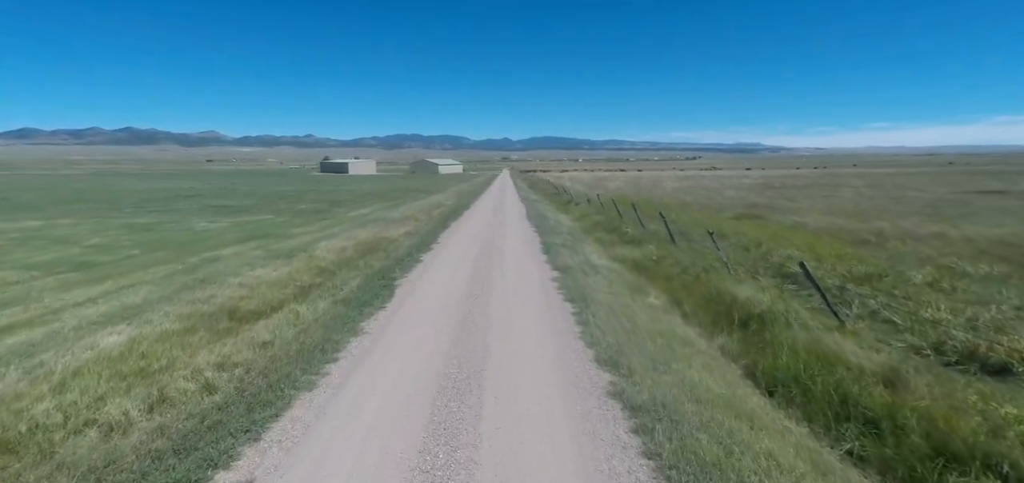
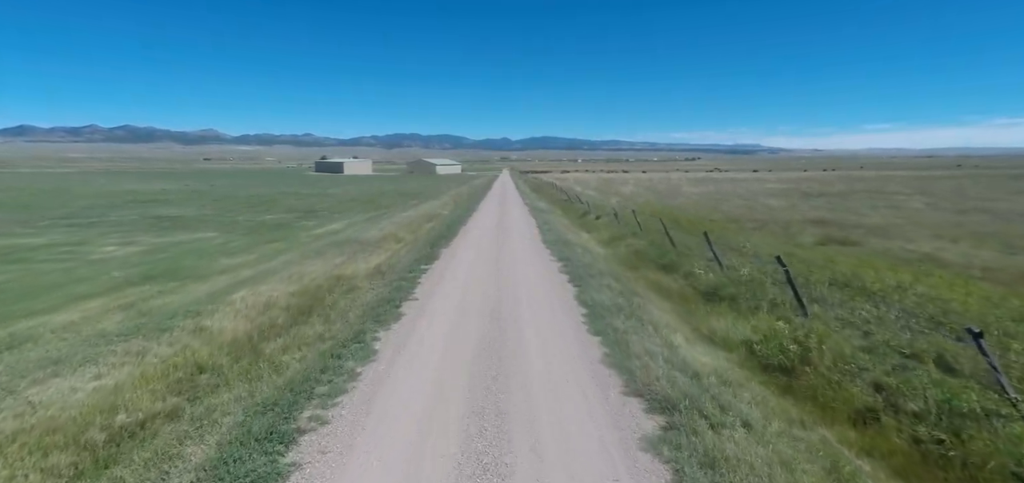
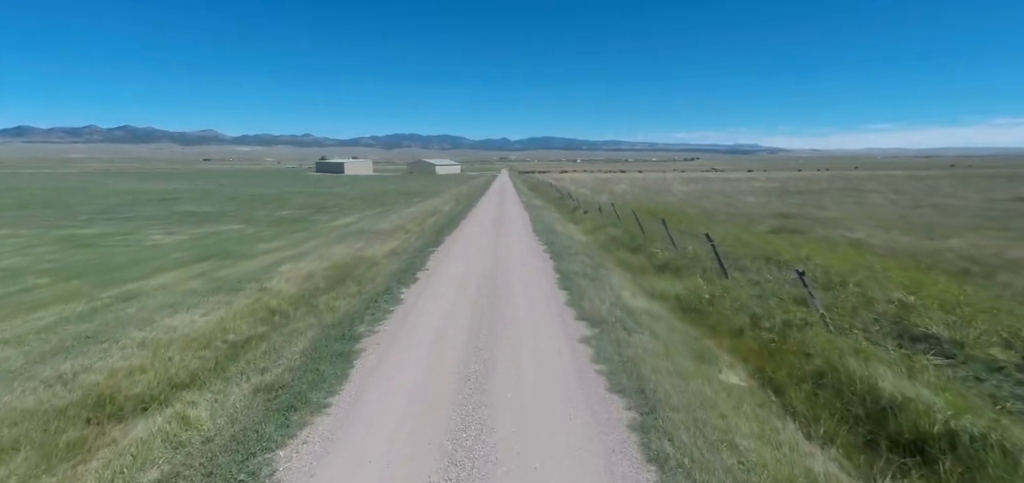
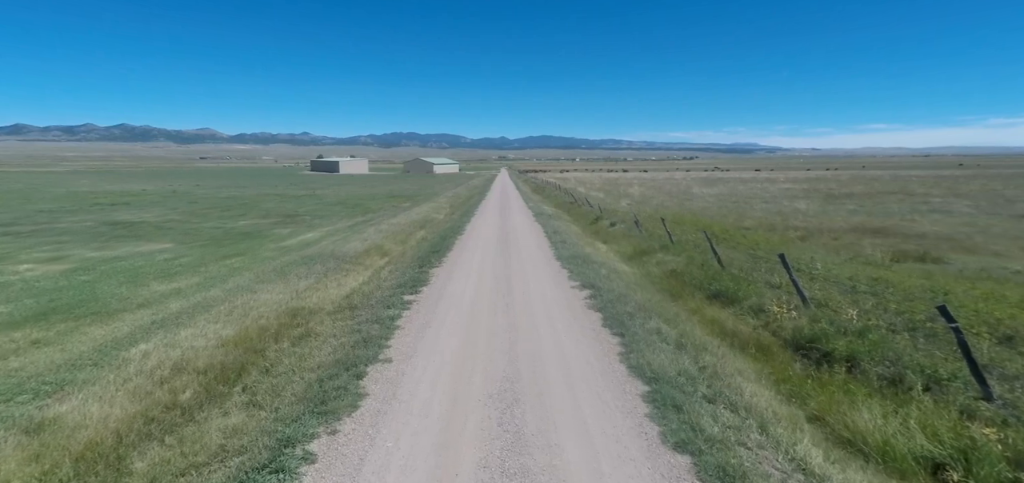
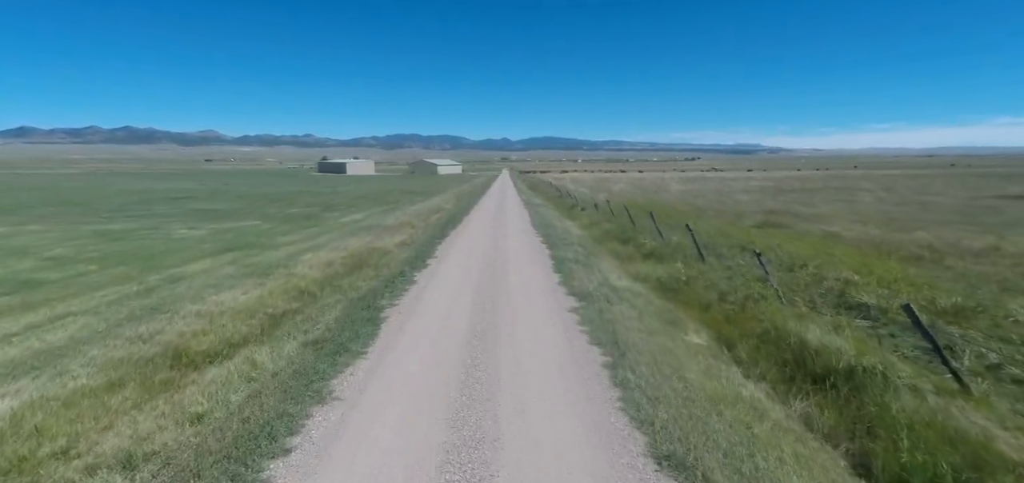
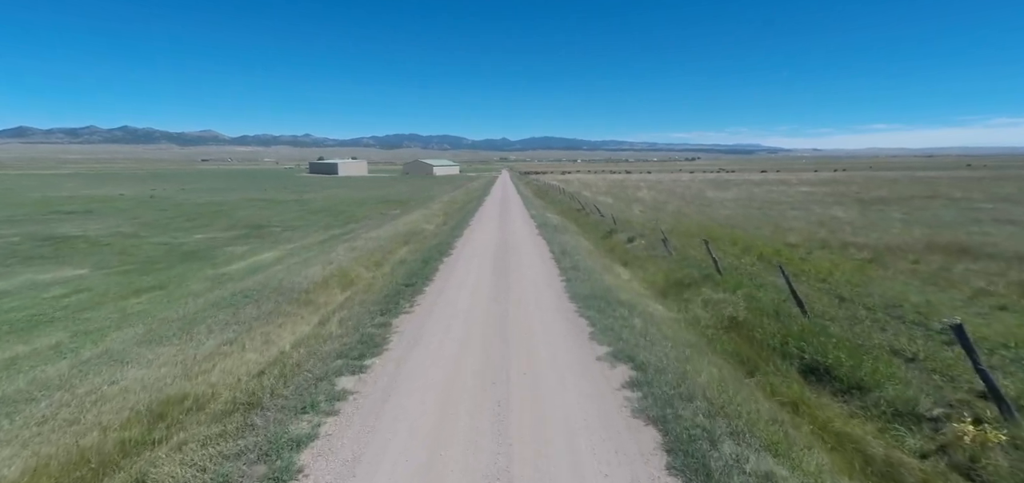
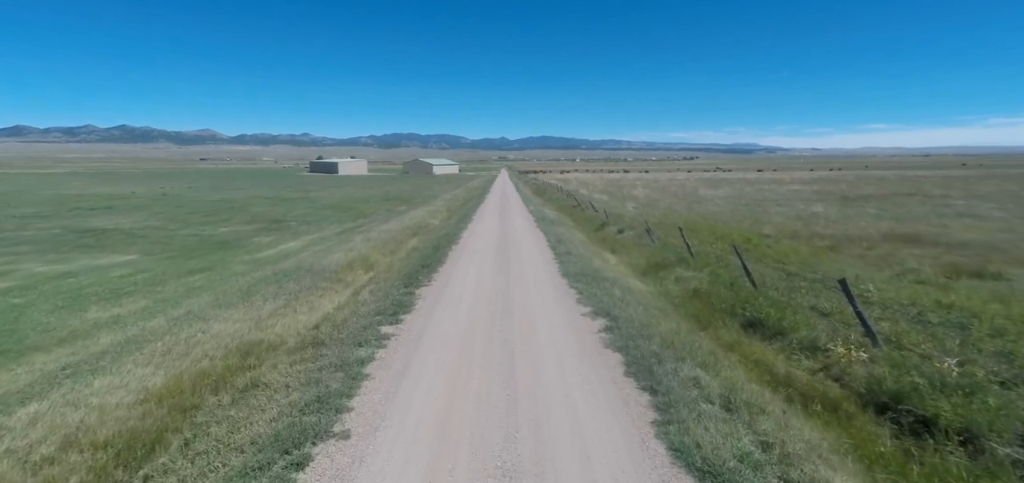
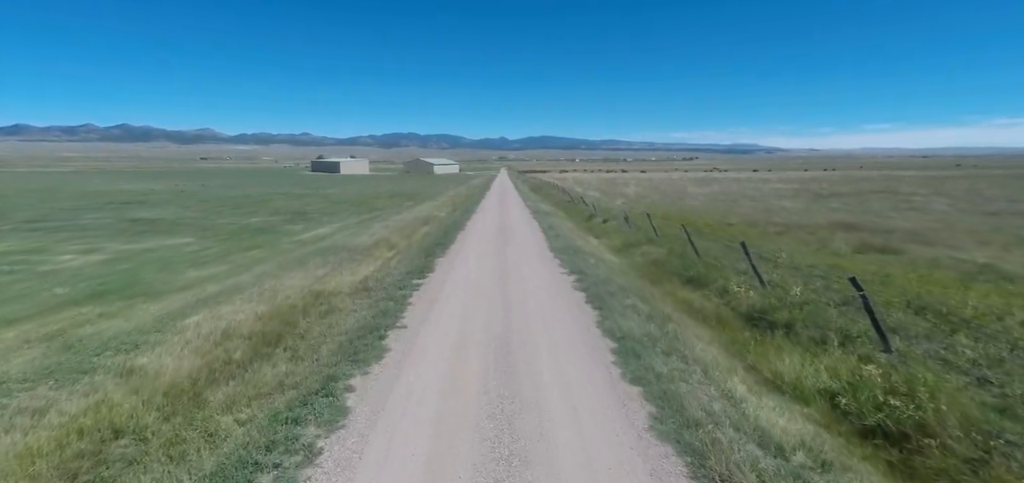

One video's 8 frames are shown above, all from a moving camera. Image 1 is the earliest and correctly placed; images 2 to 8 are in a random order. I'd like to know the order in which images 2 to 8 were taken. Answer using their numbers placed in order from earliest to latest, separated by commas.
5, 3, 2, 8, 4, 7, 6
